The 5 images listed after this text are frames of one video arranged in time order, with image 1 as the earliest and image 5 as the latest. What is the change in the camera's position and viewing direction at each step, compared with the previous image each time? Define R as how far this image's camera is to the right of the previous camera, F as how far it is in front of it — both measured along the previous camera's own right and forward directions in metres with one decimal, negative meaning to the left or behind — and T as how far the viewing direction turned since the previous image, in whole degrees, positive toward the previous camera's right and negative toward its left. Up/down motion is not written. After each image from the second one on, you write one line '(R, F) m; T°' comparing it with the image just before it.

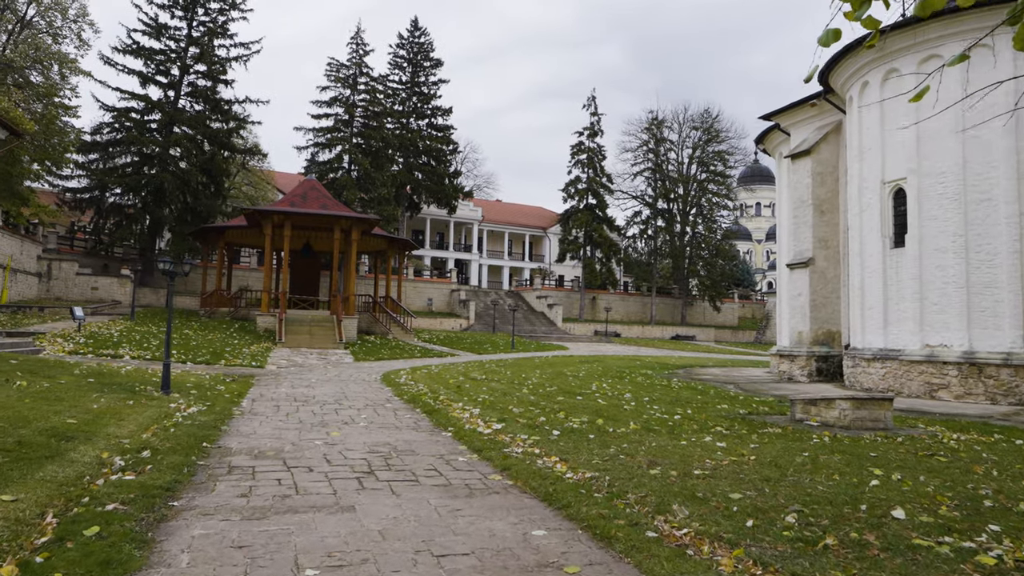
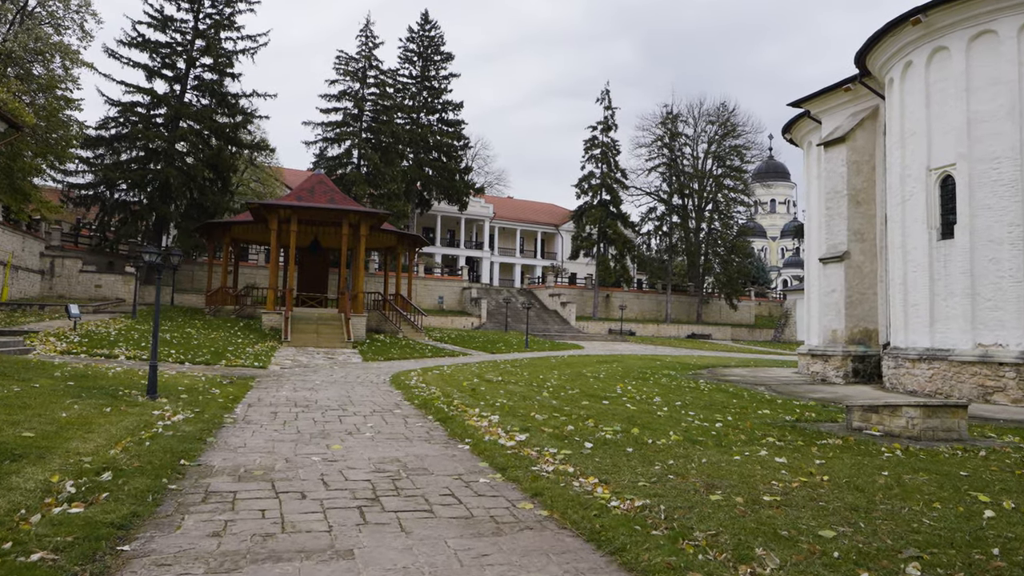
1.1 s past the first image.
(-0.1, +0.8) m; -1°
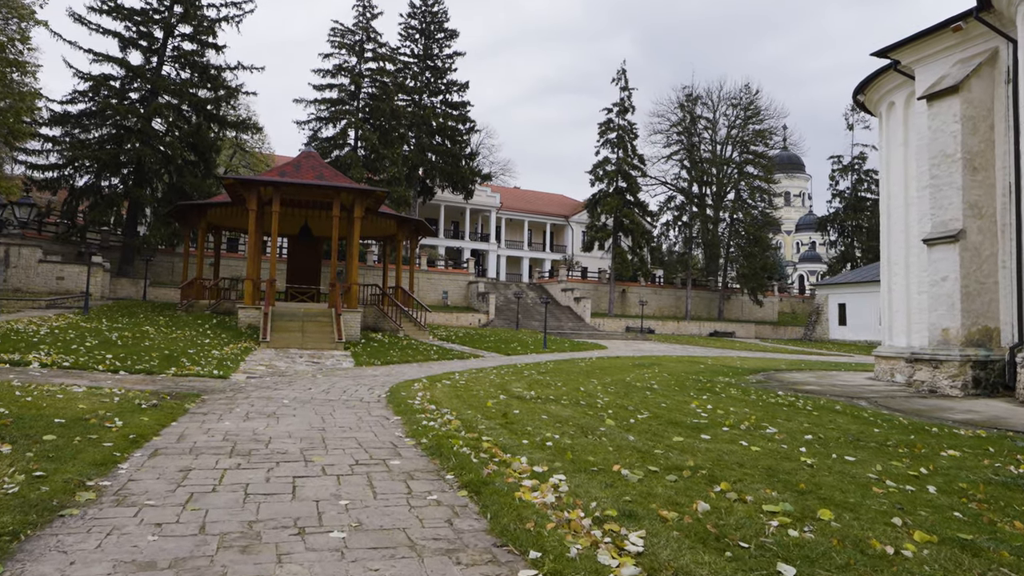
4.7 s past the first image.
(-0.5, +3.1) m; 0°
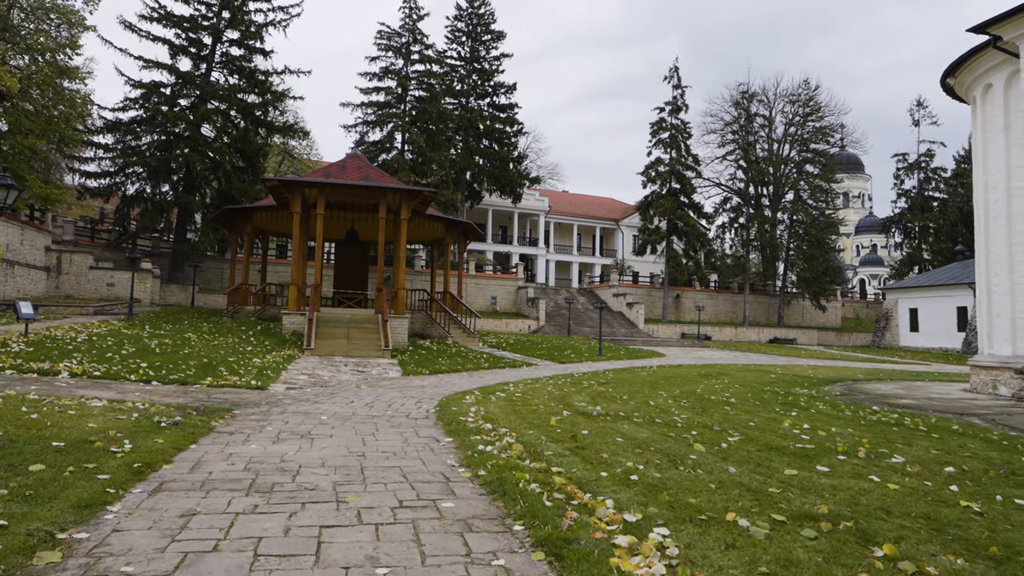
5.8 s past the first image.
(-0.2, +1.0) m; -4°
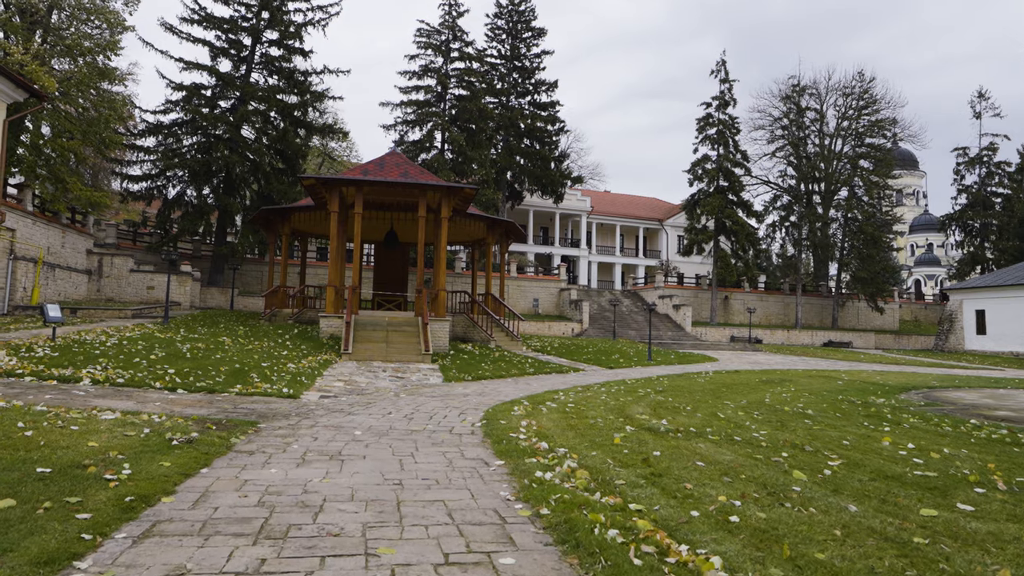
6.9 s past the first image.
(-0.2, +0.9) m; -3°
